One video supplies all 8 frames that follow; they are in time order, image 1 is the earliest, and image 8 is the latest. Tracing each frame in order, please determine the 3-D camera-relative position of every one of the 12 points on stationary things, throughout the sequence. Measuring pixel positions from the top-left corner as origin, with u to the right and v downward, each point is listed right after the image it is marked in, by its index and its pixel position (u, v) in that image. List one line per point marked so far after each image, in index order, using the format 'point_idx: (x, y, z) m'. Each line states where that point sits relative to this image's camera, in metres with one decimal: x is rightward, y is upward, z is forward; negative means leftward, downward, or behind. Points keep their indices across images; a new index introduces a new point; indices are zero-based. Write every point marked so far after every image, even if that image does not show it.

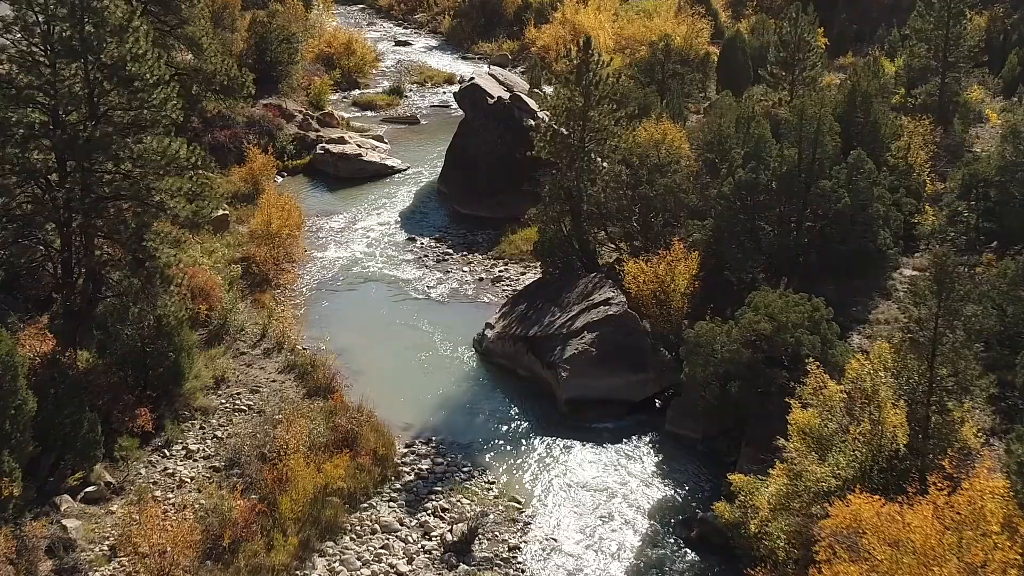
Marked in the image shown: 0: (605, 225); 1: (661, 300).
0: (+1.2, +0.8, +19.3) m
1: (+1.7, -0.1, +16.9) m
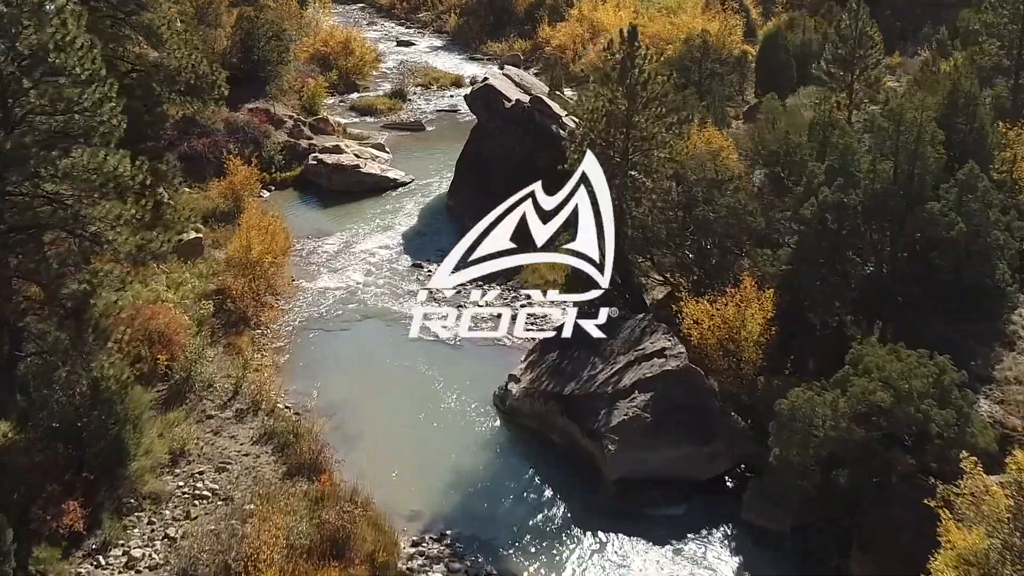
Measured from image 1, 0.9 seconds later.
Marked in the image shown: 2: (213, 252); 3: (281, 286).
0: (+1.5, +0.4, +16.0) m
1: (+2.0, -0.6, +13.6) m
2: (-3.8, +0.5, +19.1) m
3: (-2.8, 0.0, +18.1) m
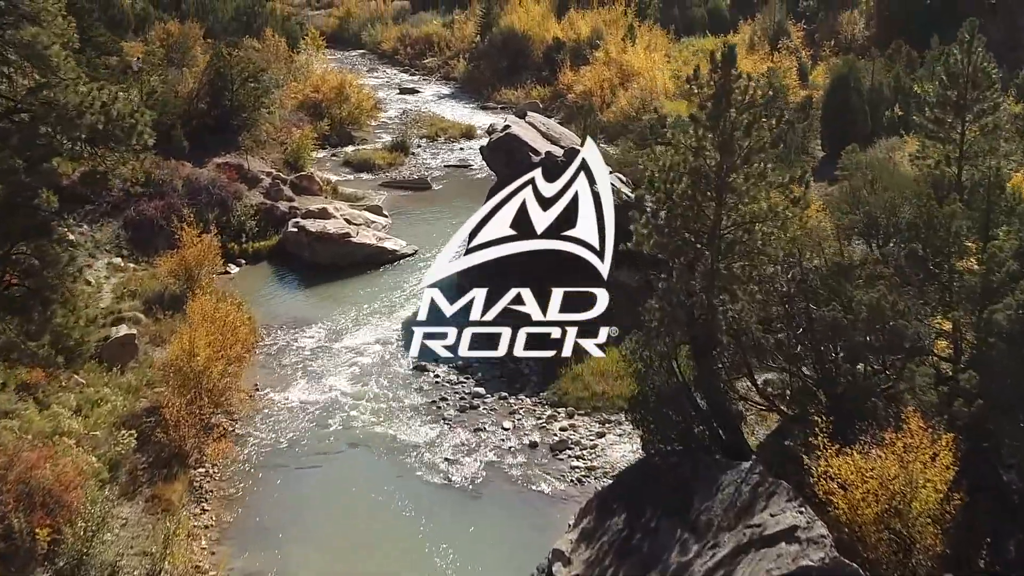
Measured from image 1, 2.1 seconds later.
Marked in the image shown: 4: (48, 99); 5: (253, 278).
0: (+1.8, -0.6, +11.4) m
1: (+2.3, -1.5, +8.9) m
2: (-3.5, -0.6, +14.4) m
3: (-2.5, -1.0, +13.5) m
4: (-3.4, +1.4, +10.6) m
5: (-3.3, +0.1, +18.7) m
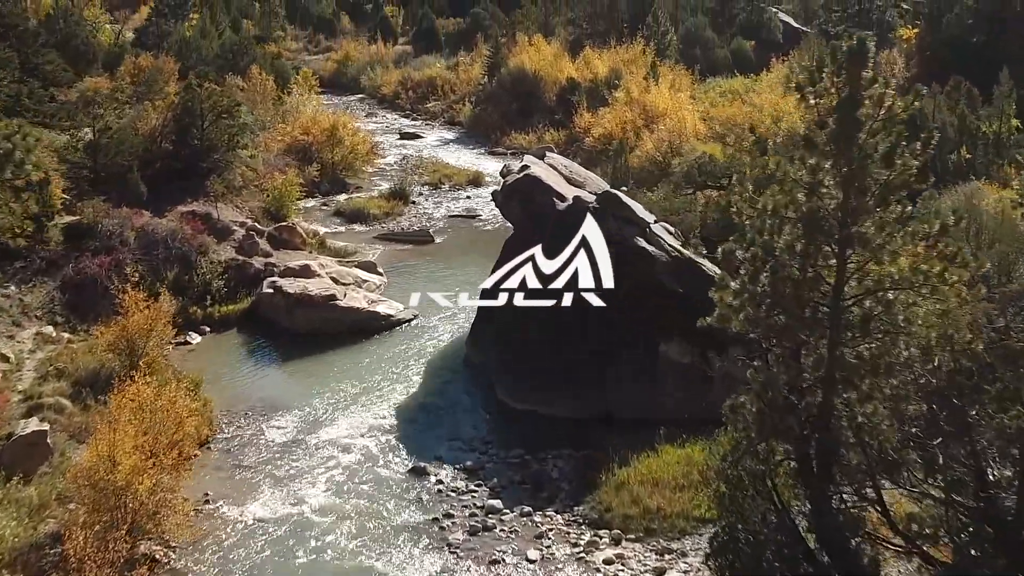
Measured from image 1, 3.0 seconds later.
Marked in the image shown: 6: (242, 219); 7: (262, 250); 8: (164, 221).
0: (+2.0, -1.1, +8.1) m
1: (+2.5, -1.9, +5.6) m
2: (-3.3, -1.2, +11.2) m
3: (-2.3, -1.6, +10.2) m
4: (-3.2, +0.9, +7.4) m
5: (-3.1, -0.6, +15.5) m
6: (-3.4, +0.8, +18.5) m
7: (-3.0, +0.4, +17.8) m
8: (-4.0, +0.8, +17.0) m
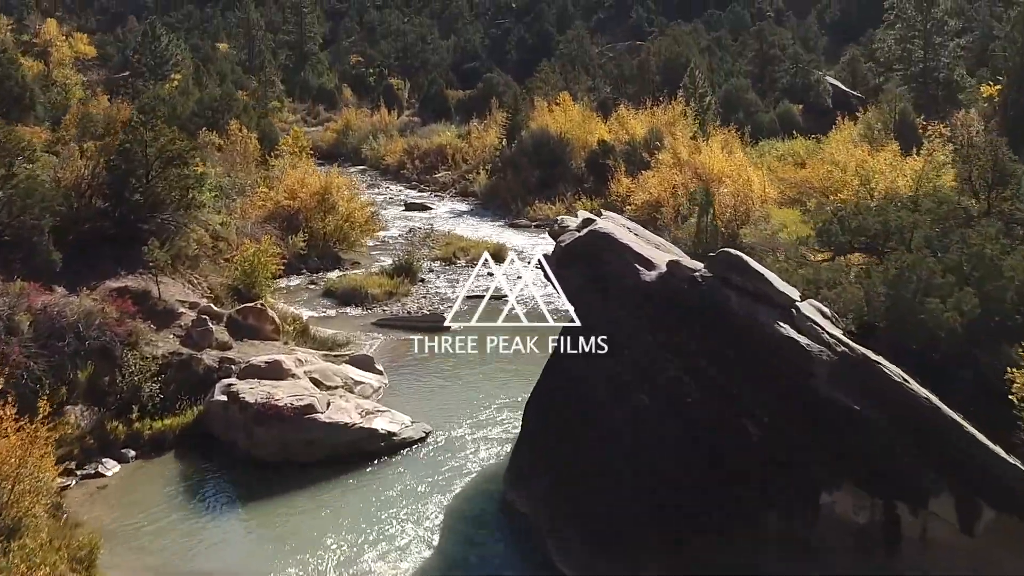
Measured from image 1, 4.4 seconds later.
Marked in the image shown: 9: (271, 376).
0: (+2.4, -1.5, +3.2) m
1: (+2.9, -2.1, +0.7) m
2: (-2.9, -1.8, +6.3) m
3: (-1.9, -2.1, +5.3) m
4: (-2.8, +0.6, +2.7) m
5: (-2.7, -1.4, +10.6) m
6: (-3.0, -0.1, +13.8) m
7: (-2.6, -0.5, +13.0) m
8: (-3.6, -0.1, +12.3) m
9: (-2.0, -0.7, +12.1) m
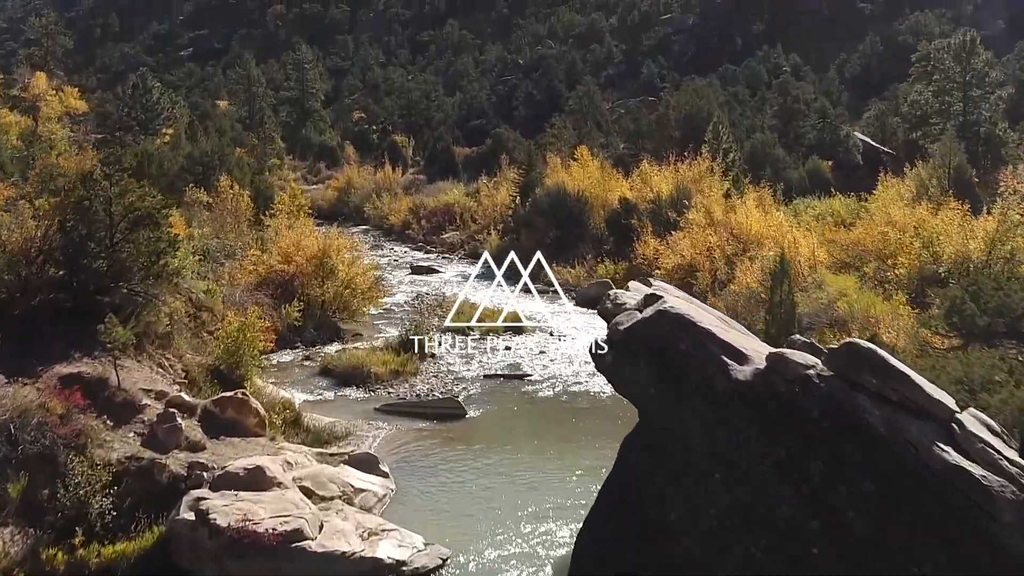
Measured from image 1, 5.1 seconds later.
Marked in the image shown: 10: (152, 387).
0: (+2.6, -1.7, +0.9) m
1: (+3.1, -2.2, -1.7) m
2: (-2.7, -2.1, +4.0) m
3: (-1.7, -2.4, +2.9) m
4: (-2.5, +0.4, +0.5) m
5: (-2.4, -2.0, +8.3) m
6: (-2.7, -0.8, +11.5) m
7: (-2.3, -1.1, +10.7) m
8: (-3.3, -0.7, +10.0) m
9: (-1.7, -1.3, +9.8) m
10: (-2.8, -0.8, +11.3) m
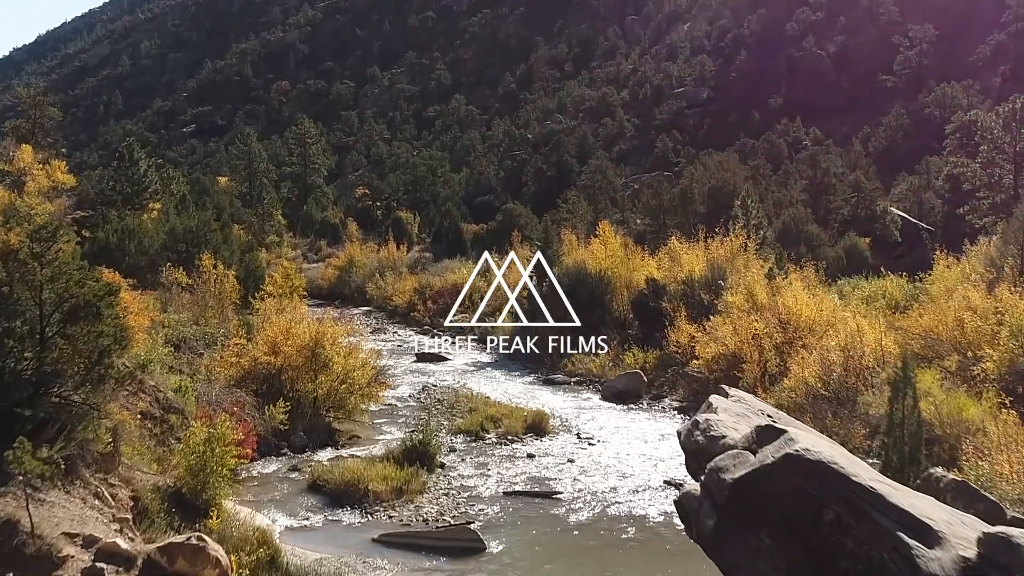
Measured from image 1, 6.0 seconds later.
0: (+2.8, -1.8, -1.8) m
1: (+3.3, -2.2, -4.4) m
2: (-2.5, -2.4, +1.3) m
3: (-1.5, -2.6, +0.2) m
4: (-2.4, +0.3, -2.1) m
5: (-2.2, -2.5, +5.6) m
6: (-2.5, -1.4, +8.8) m
7: (-2.1, -1.7, +8.0) m
8: (-3.1, -1.3, +7.4) m
9: (-1.5, -1.9, +7.1) m
10: (-2.6, -1.5, +8.7) m
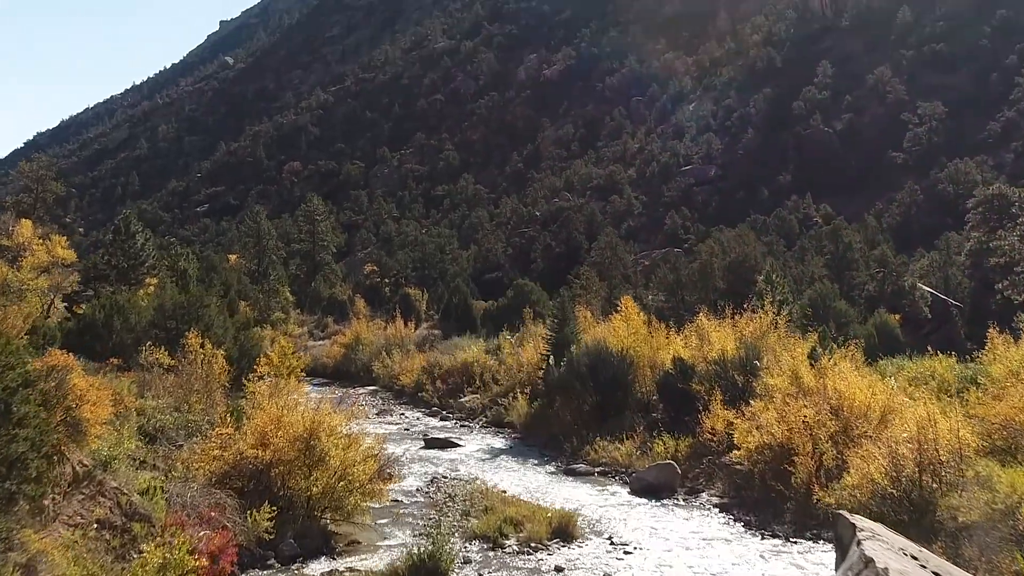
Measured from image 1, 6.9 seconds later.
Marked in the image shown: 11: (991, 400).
0: (+3.0, -1.7, -4.1) m
1: (+3.4, -1.9, -6.7) m
2: (-2.3, -2.4, -1.0) m
3: (-1.3, -2.6, -2.1) m
4: (-2.2, +0.4, -4.2) m
5: (-2.0, -2.7, +3.3) m
6: (-2.3, -1.8, +6.6) m
7: (-1.9, -2.1, +5.8) m
8: (-2.9, -1.6, +5.1) m
9: (-1.4, -2.2, +4.9) m
10: (-2.4, -1.8, +6.4) m
11: (+5.6, -1.2, +16.9) m
